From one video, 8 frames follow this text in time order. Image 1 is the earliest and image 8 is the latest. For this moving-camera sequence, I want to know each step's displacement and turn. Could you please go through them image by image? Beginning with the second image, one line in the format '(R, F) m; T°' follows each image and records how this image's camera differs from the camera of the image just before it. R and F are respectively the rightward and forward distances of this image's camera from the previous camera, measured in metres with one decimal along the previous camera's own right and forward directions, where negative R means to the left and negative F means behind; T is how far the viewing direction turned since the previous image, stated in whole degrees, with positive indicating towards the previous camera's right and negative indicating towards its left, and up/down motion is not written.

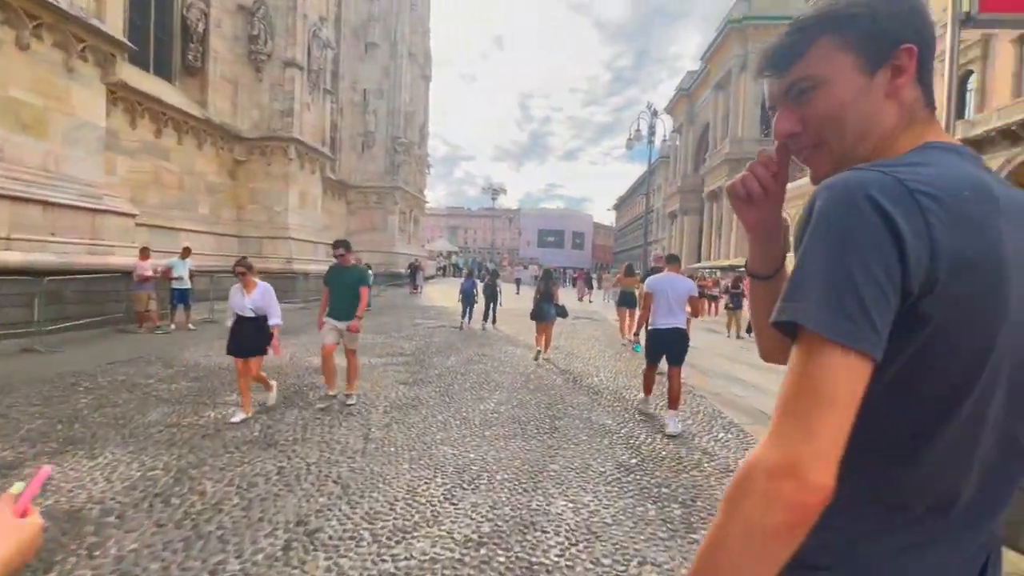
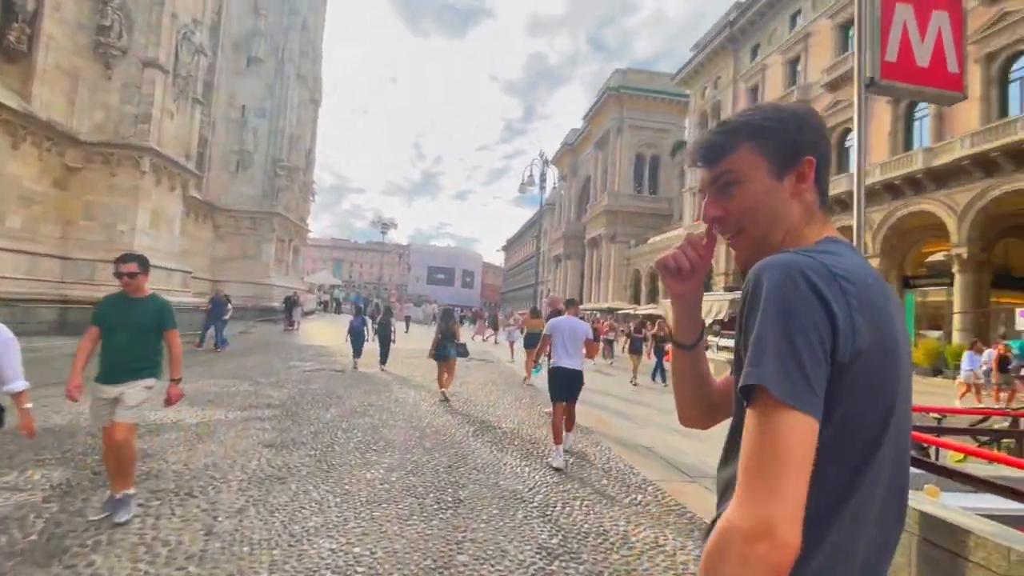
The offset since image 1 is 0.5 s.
(-0.1, +0.3) m; +13°
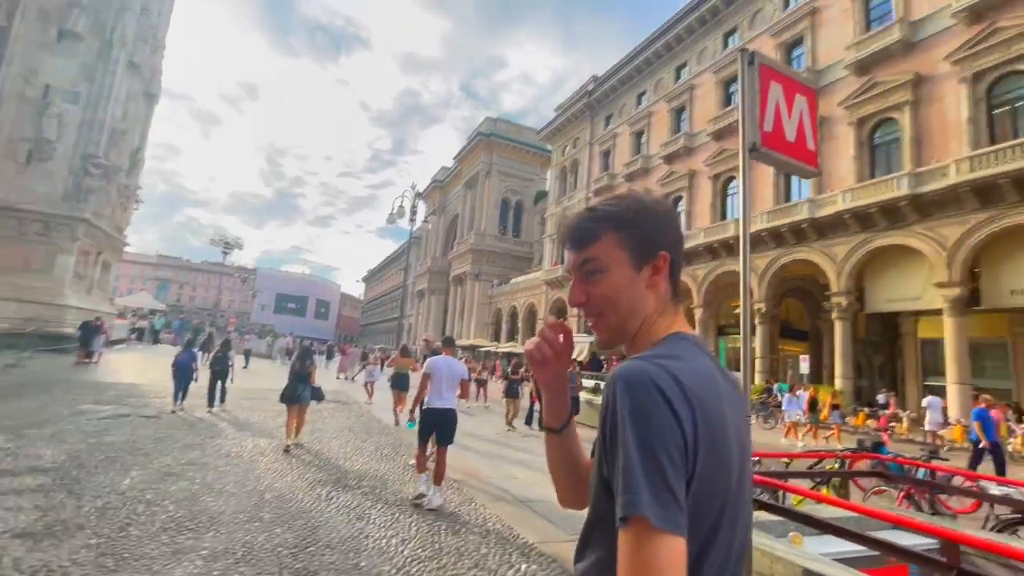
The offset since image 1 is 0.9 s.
(-0.1, +0.2) m; +16°
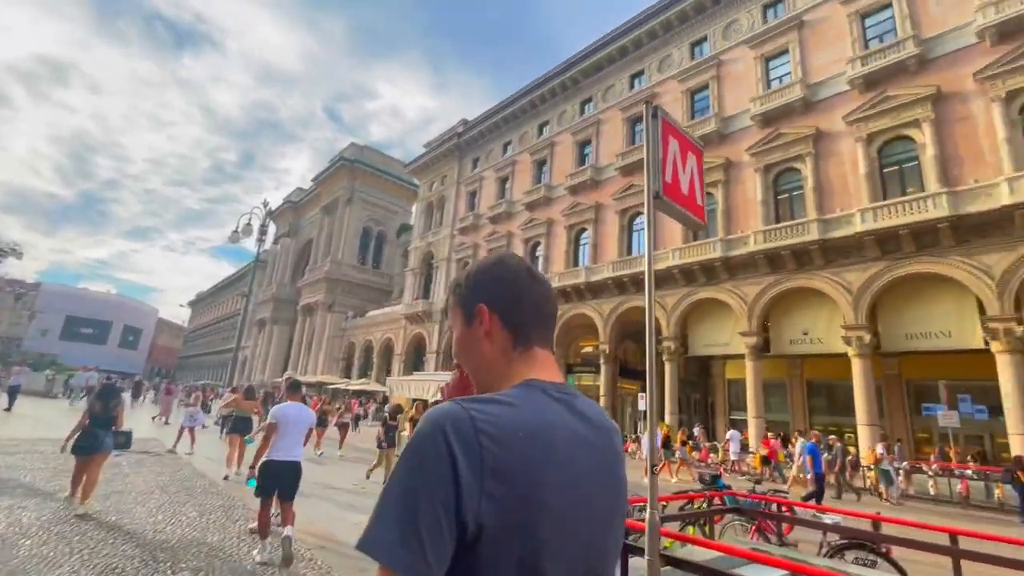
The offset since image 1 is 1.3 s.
(-0.1, +0.2) m; +17°
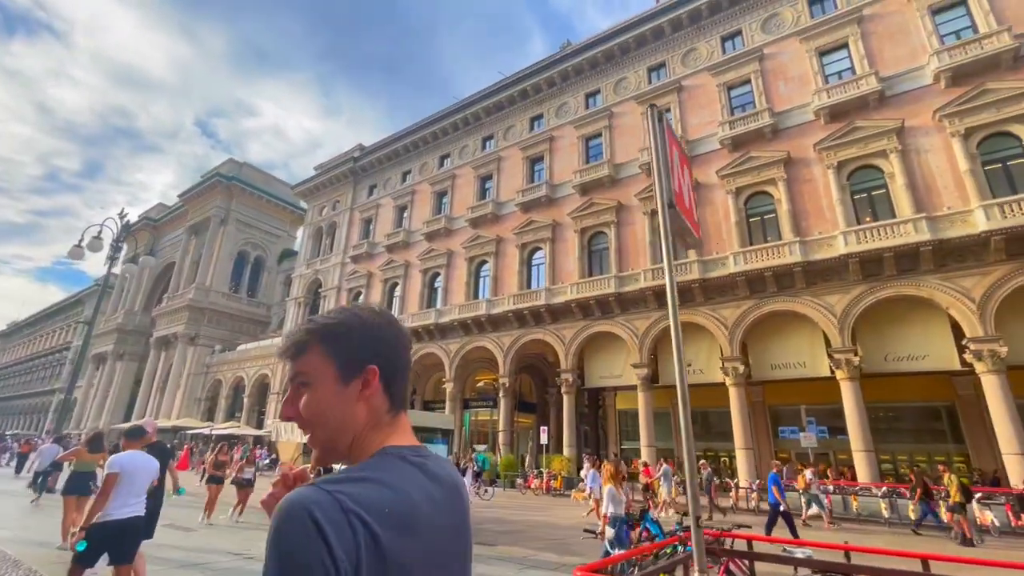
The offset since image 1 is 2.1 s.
(-0.4, +0.4) m; +13°
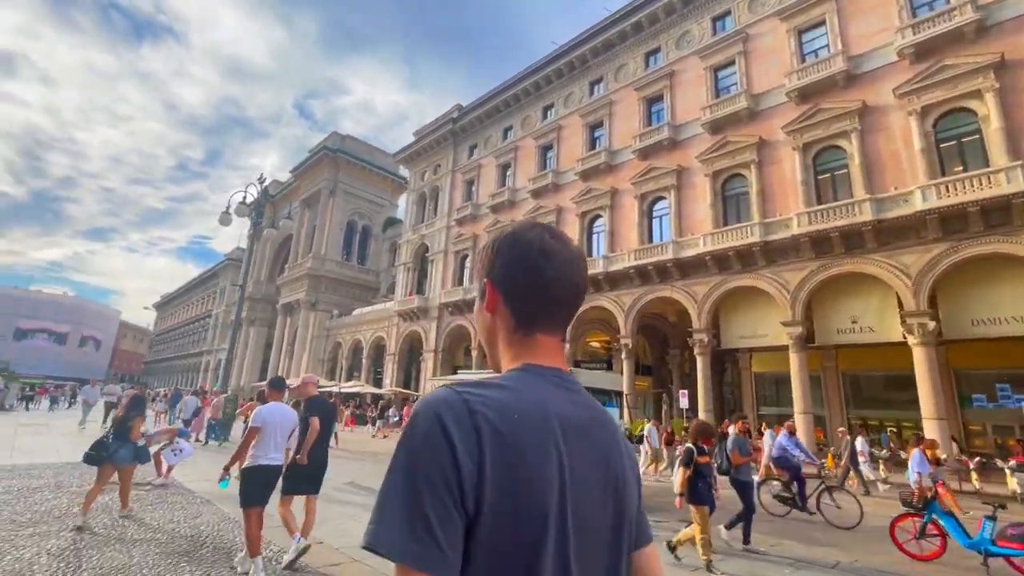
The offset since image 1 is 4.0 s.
(-1.5, +1.0) m; -10°
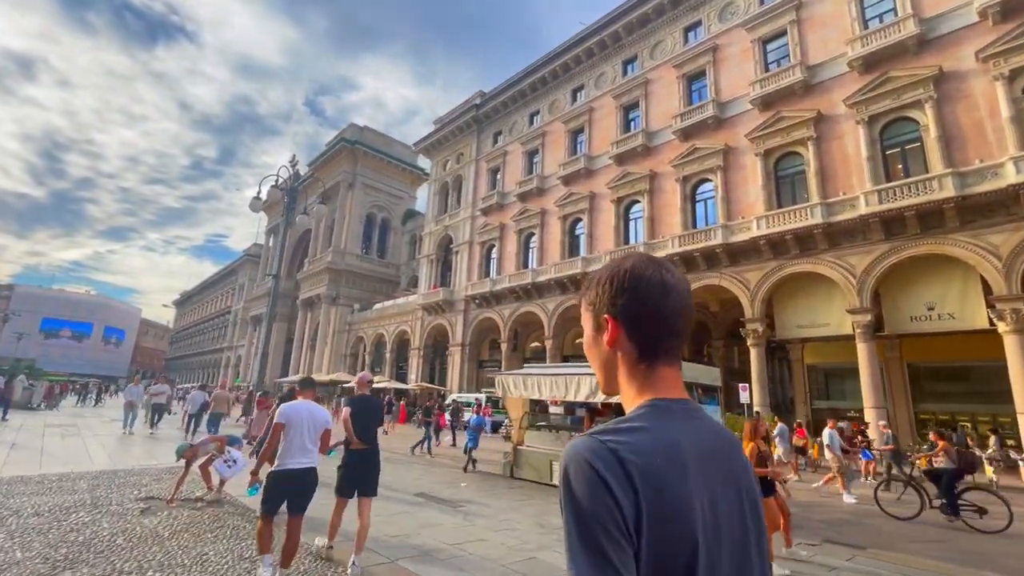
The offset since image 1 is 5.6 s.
(-1.0, +1.0) m; -1°
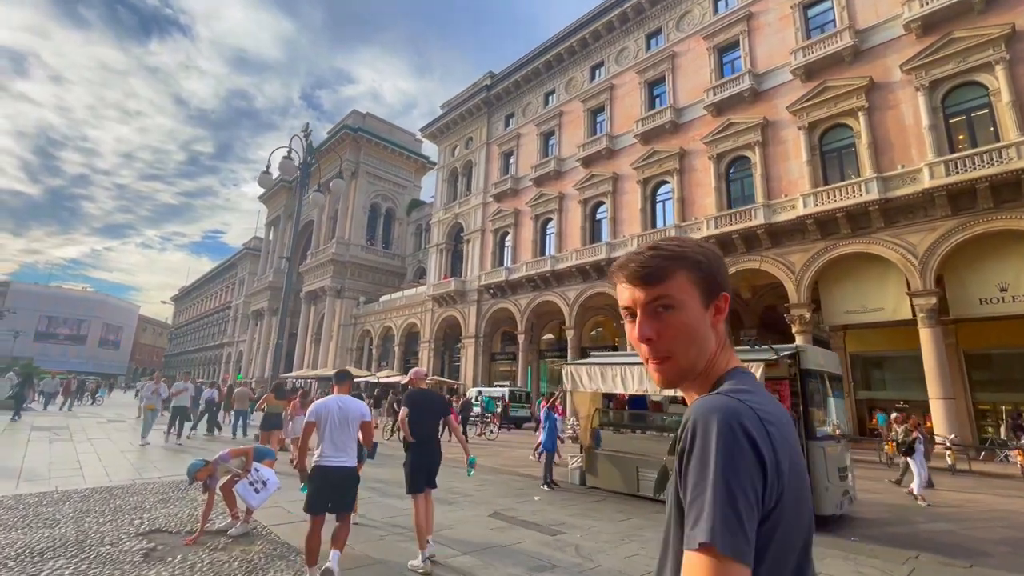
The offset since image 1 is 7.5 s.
(-1.0, +1.2) m; 0°
